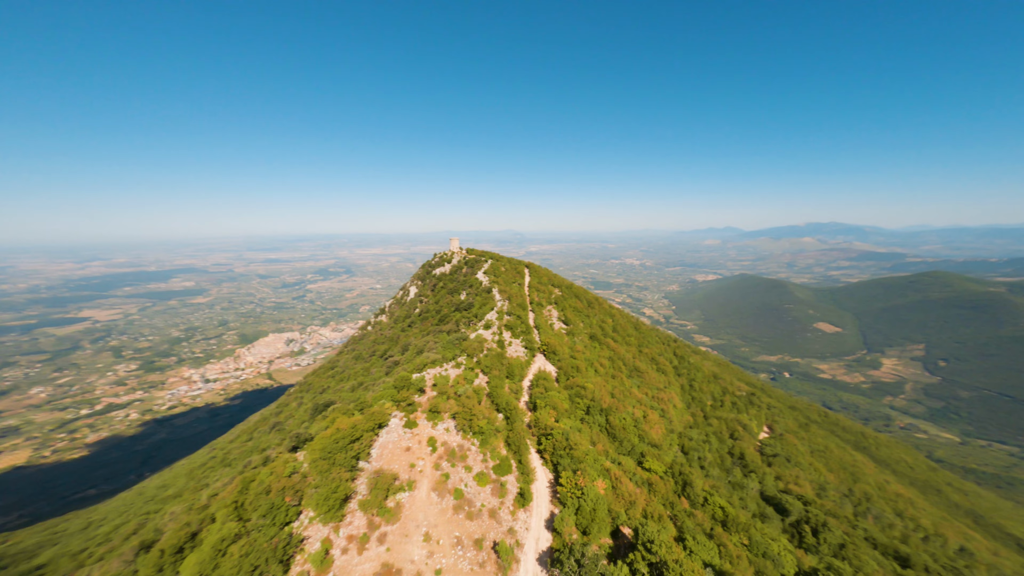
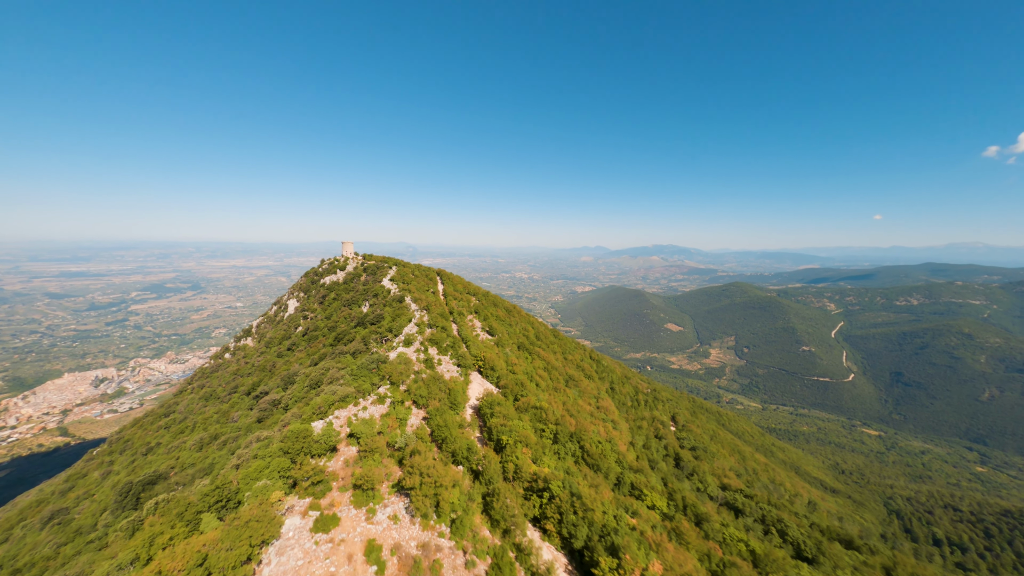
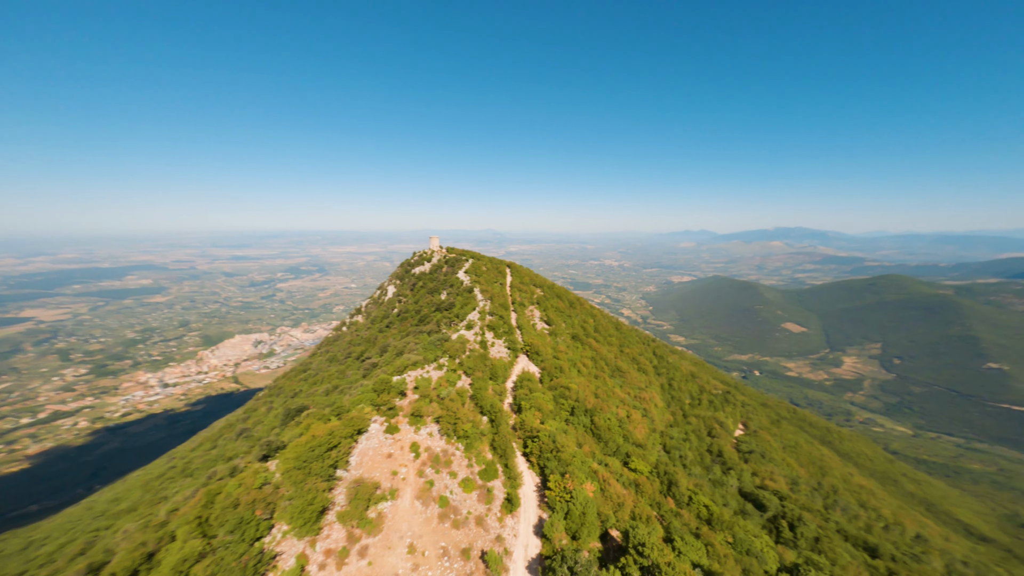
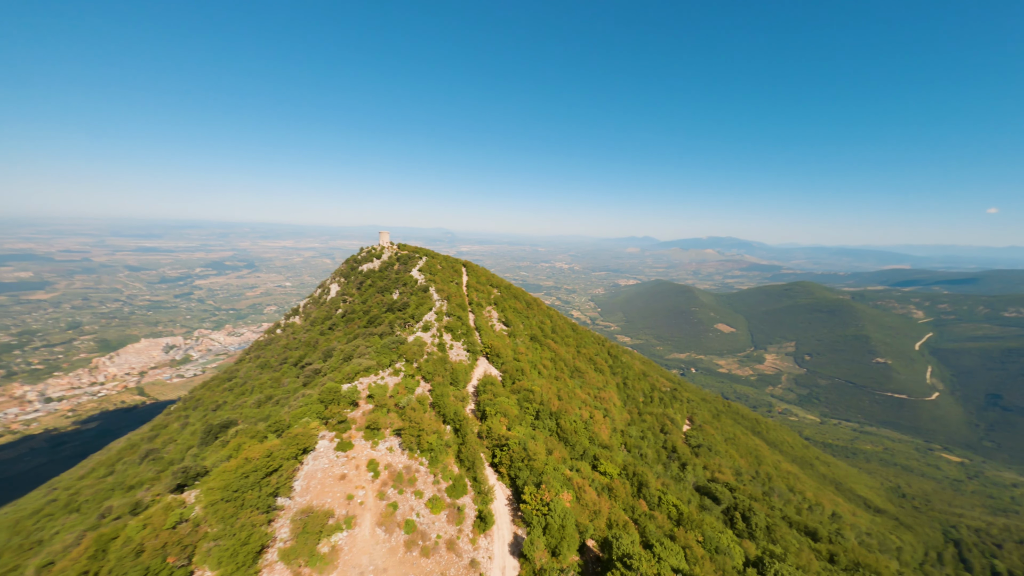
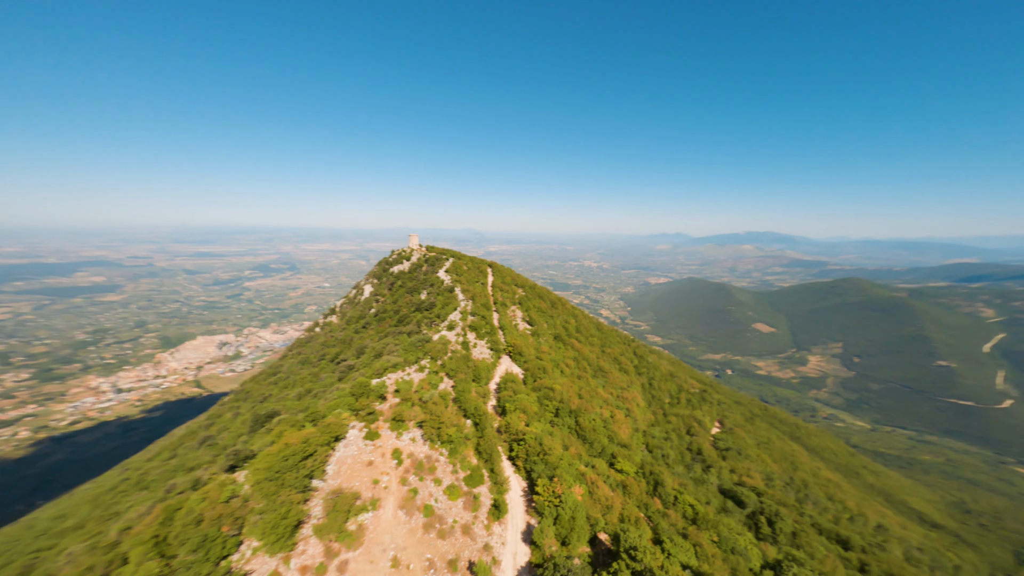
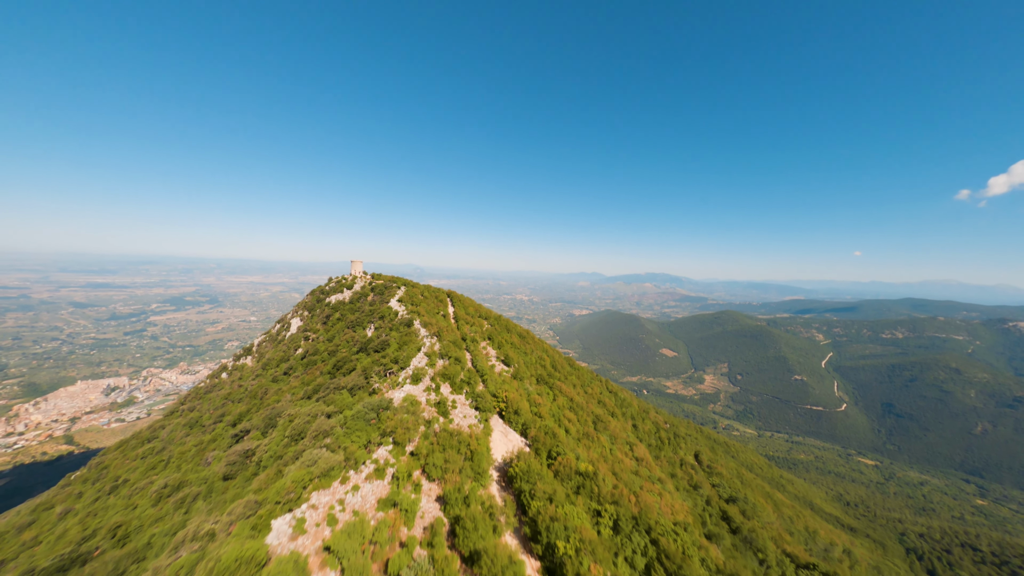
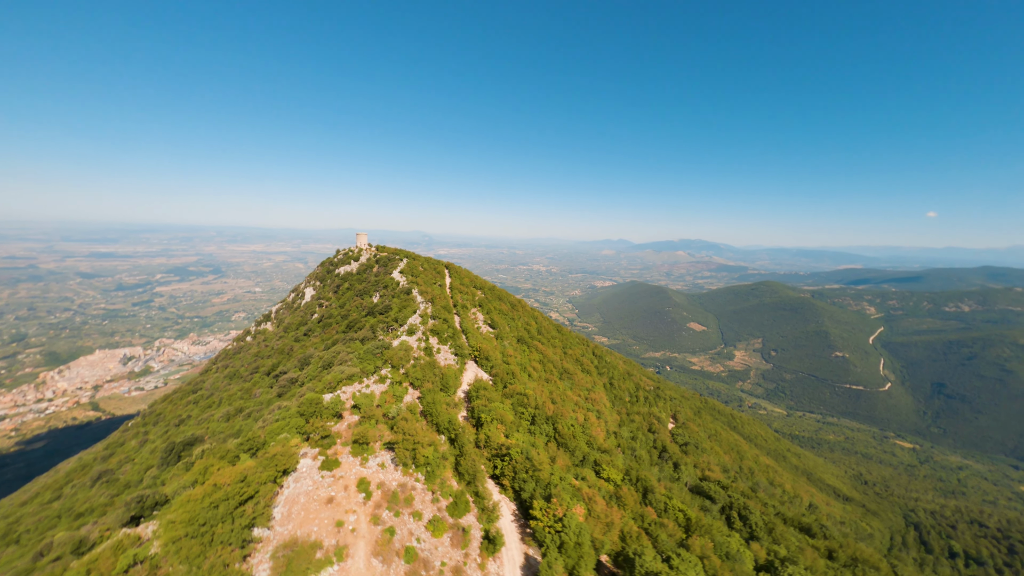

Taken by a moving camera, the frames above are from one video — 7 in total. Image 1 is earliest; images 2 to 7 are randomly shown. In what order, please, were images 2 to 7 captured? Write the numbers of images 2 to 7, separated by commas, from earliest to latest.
3, 5, 4, 7, 2, 6
